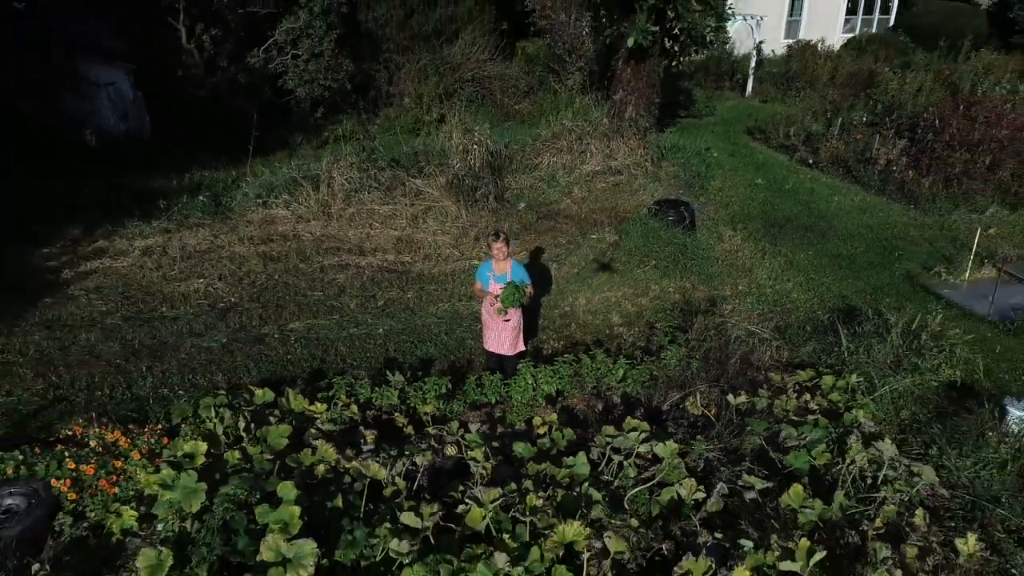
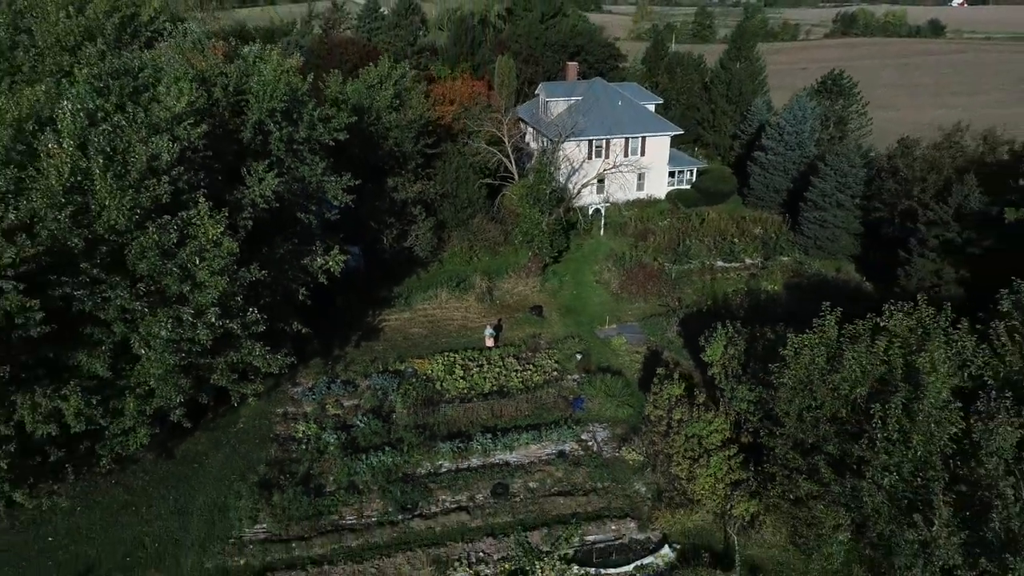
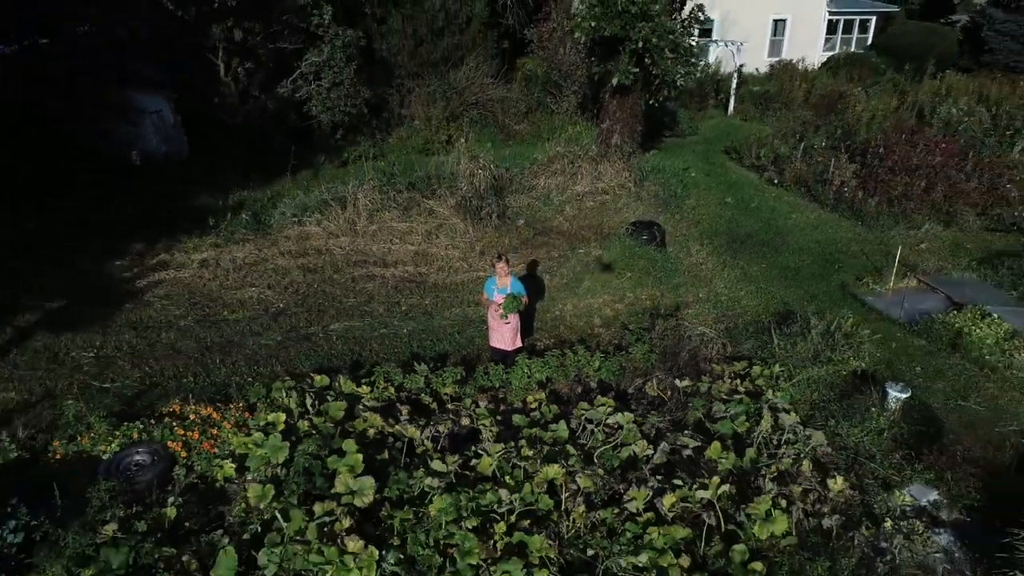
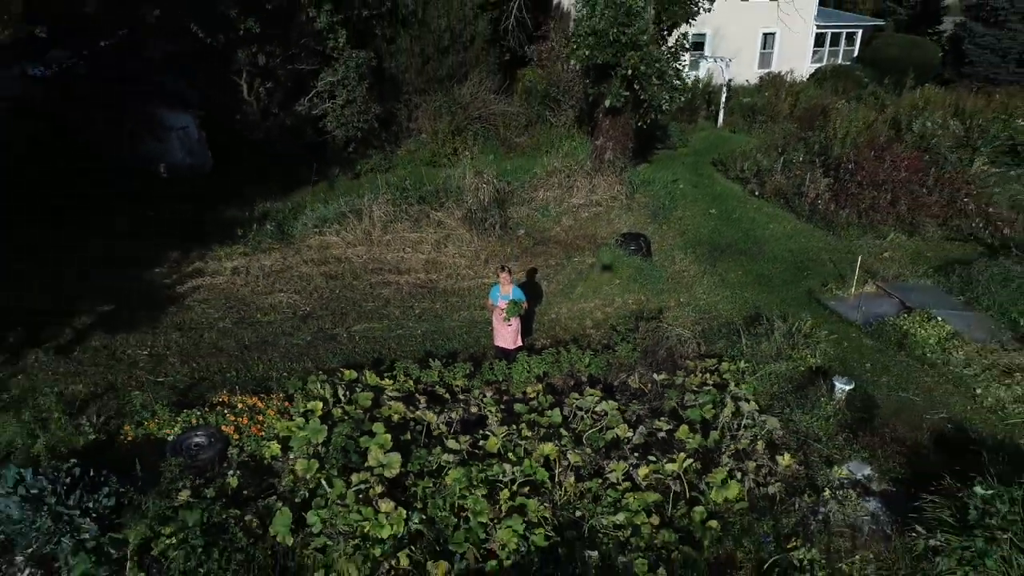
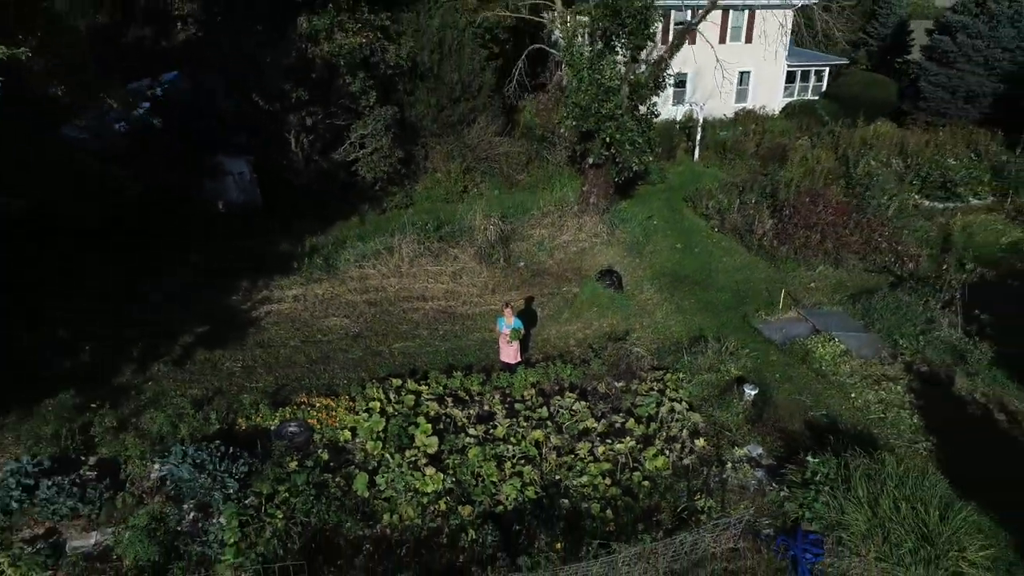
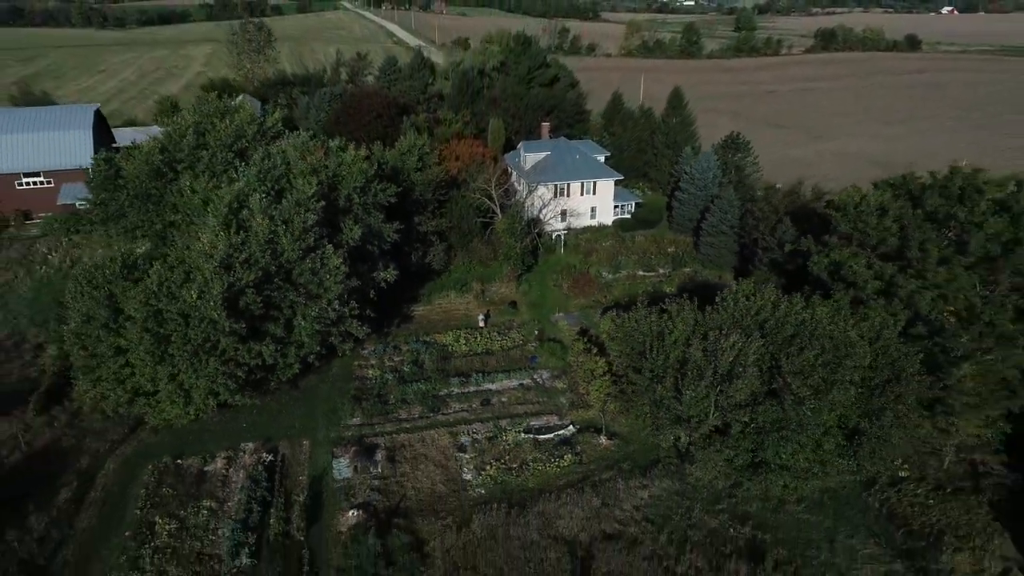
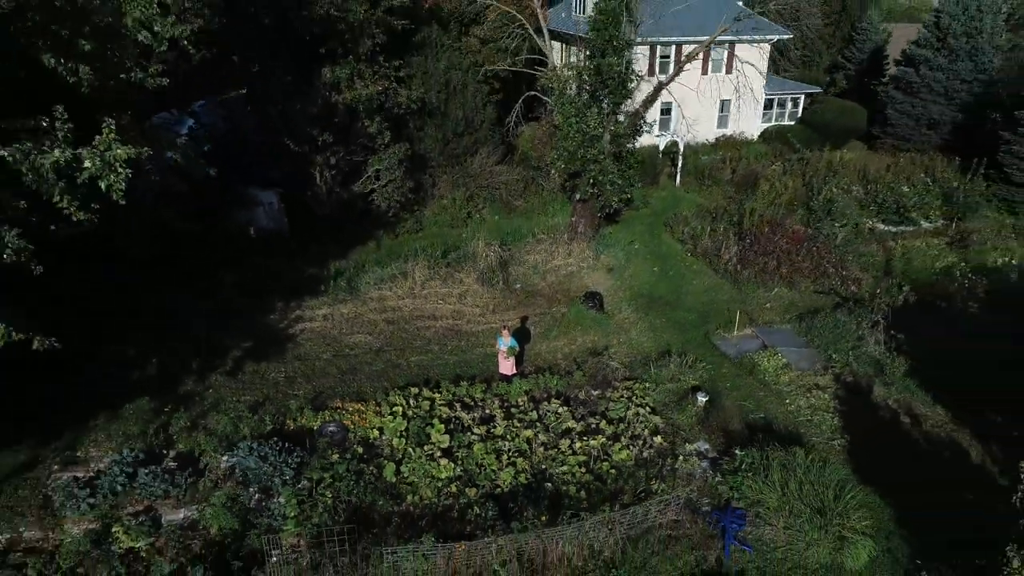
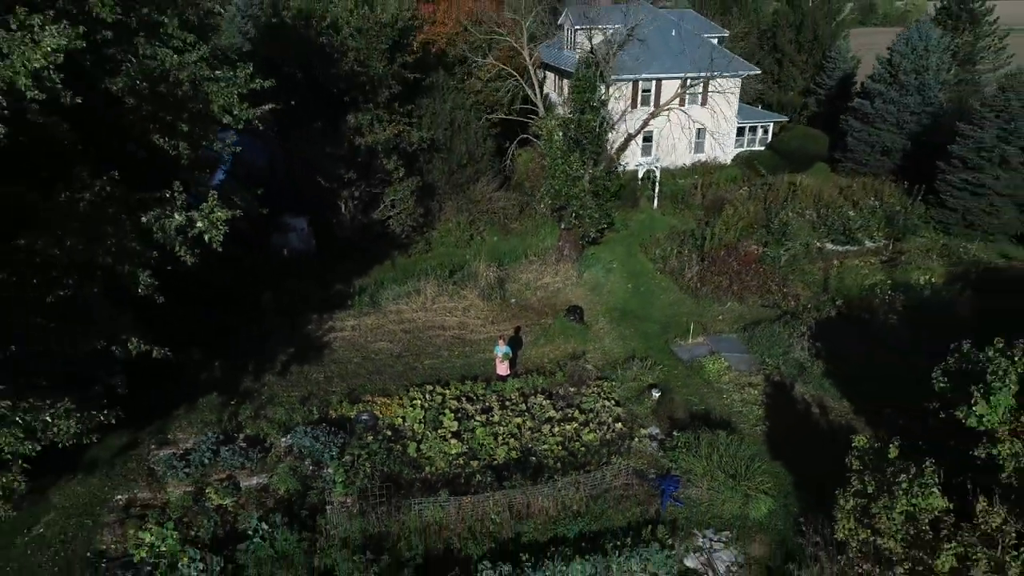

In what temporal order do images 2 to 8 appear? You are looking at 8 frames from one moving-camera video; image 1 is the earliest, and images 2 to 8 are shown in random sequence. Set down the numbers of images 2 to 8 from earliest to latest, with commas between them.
3, 4, 5, 7, 8, 2, 6
